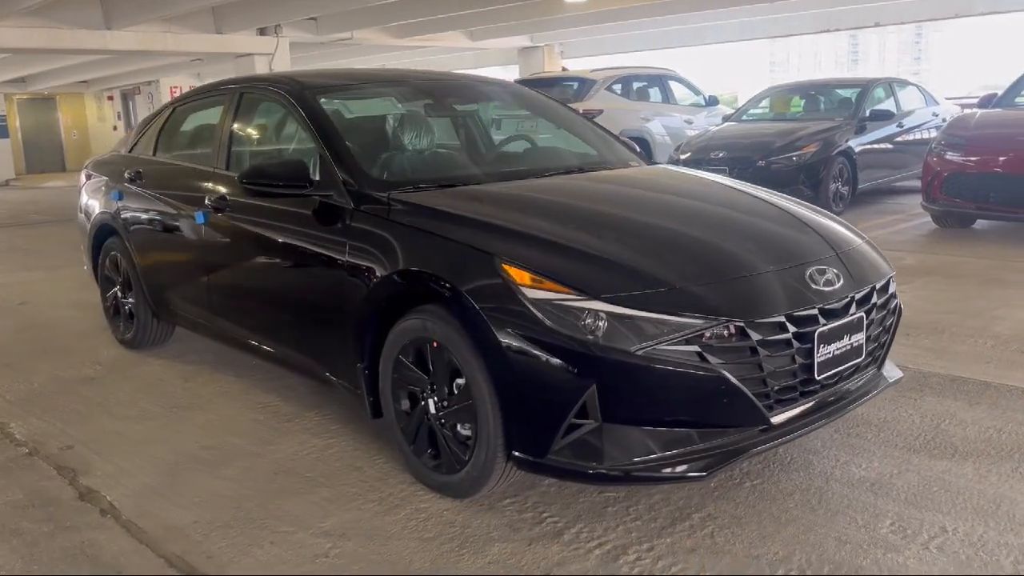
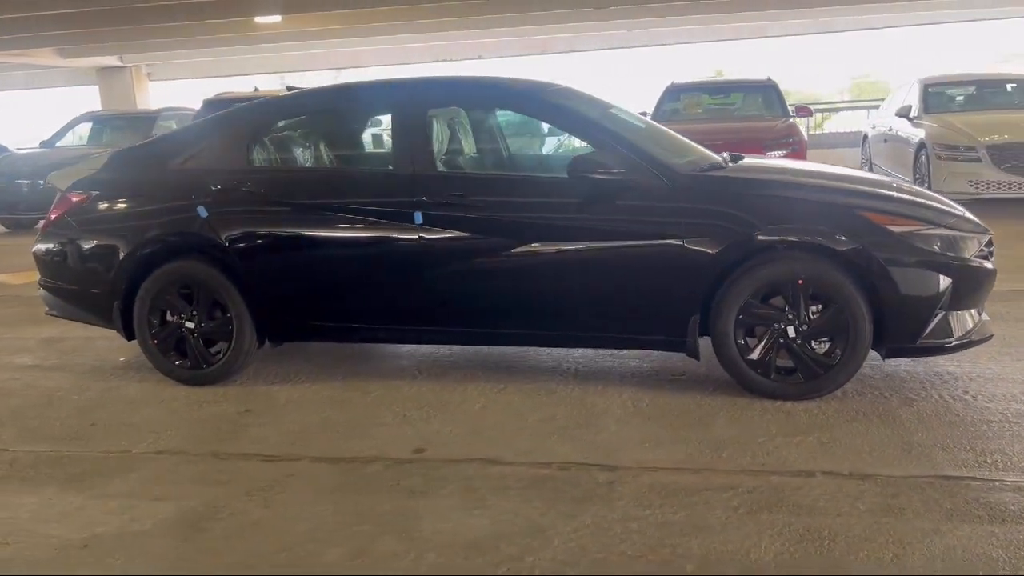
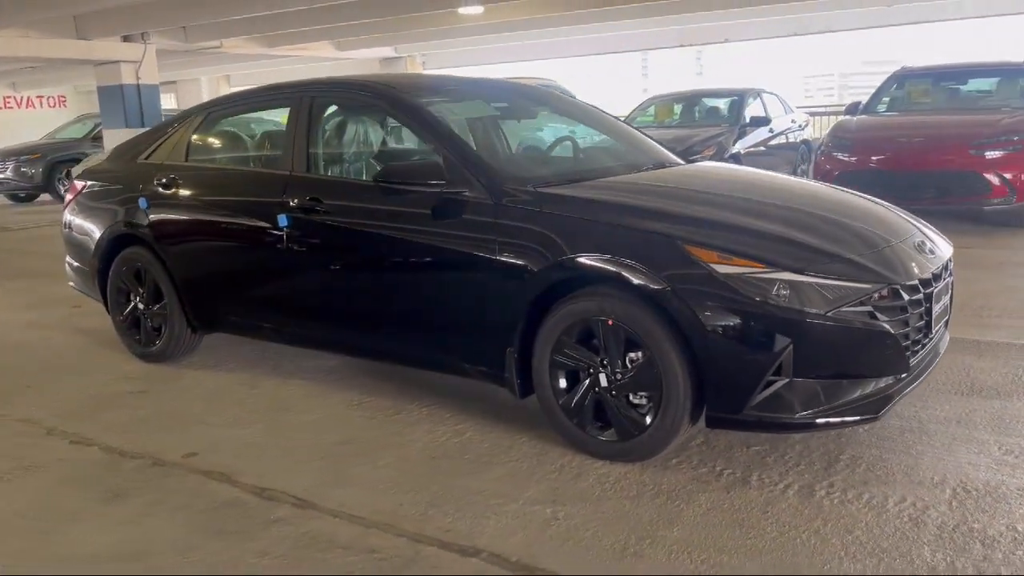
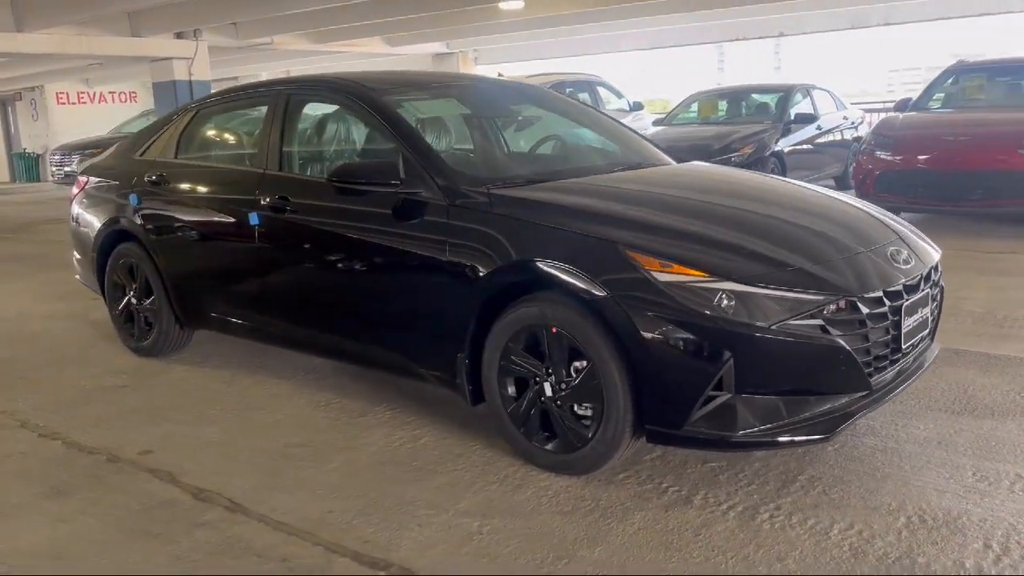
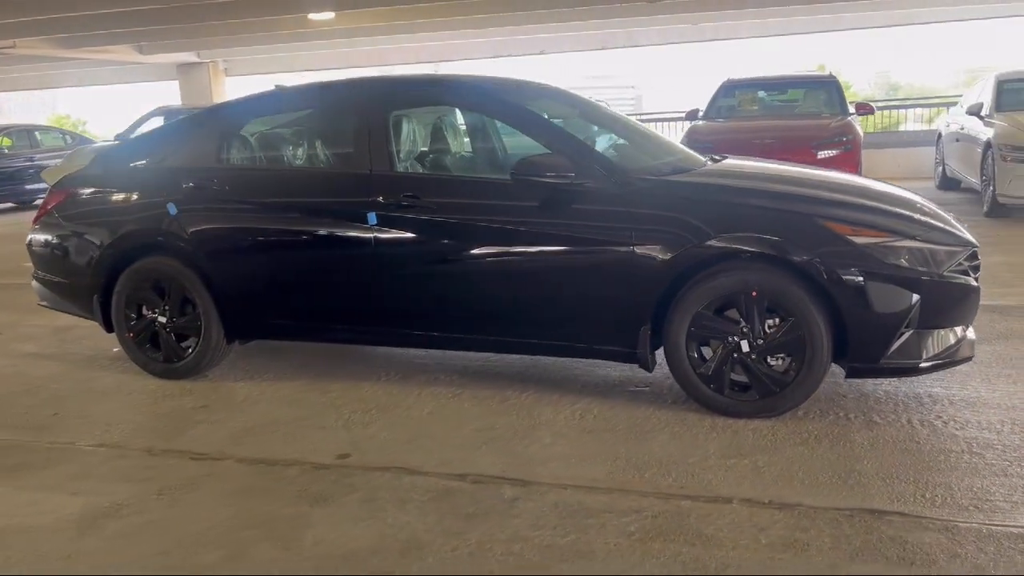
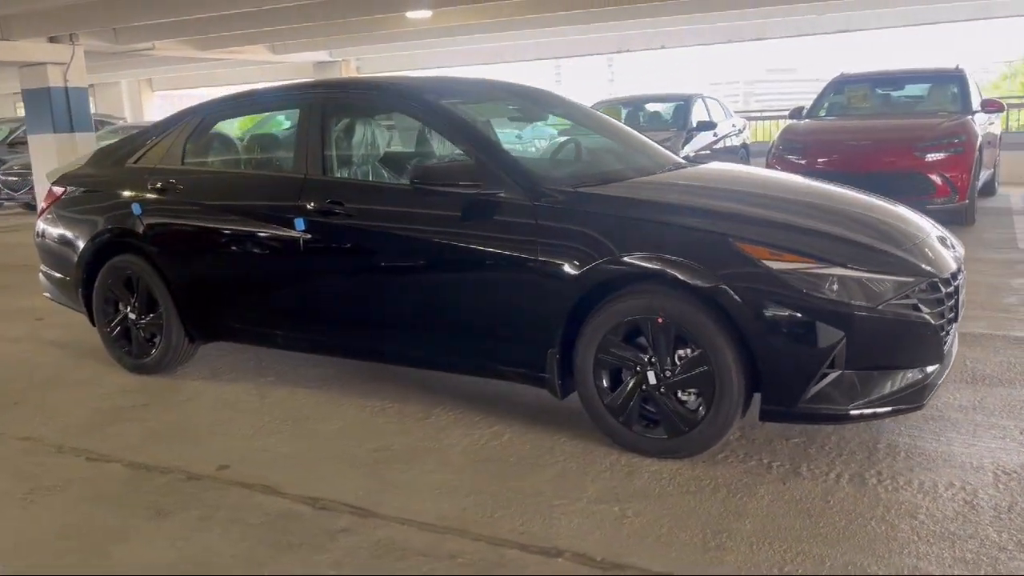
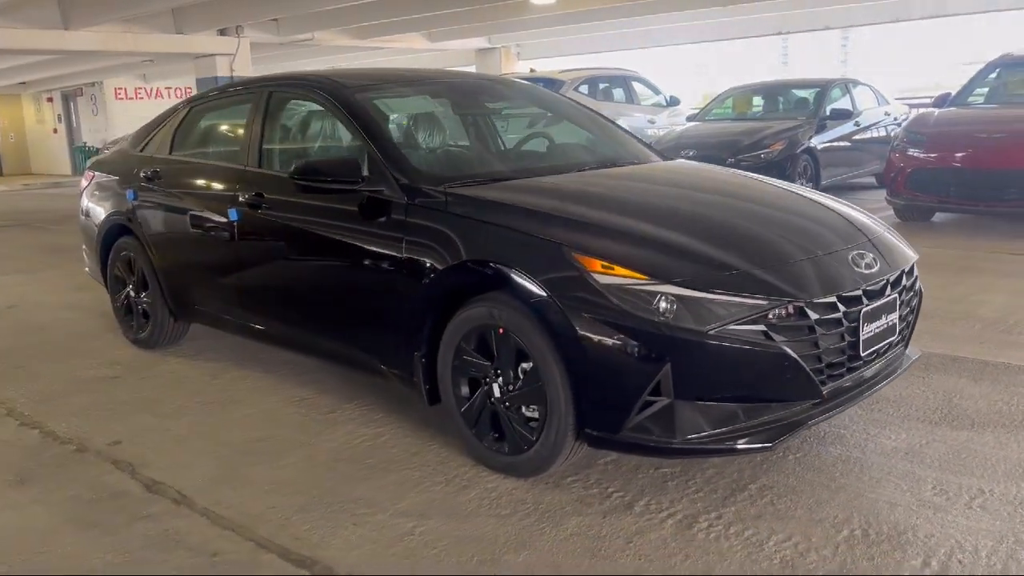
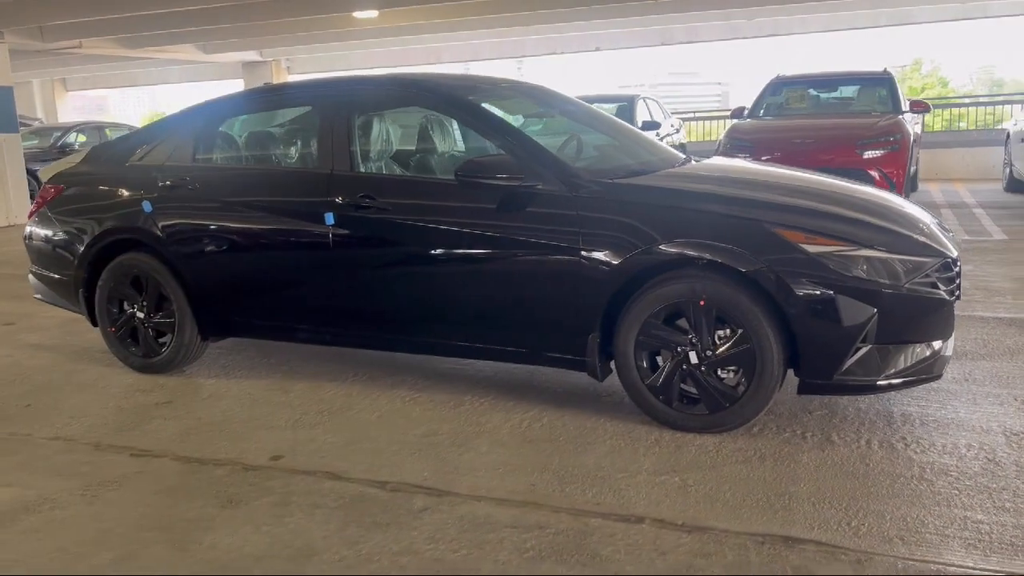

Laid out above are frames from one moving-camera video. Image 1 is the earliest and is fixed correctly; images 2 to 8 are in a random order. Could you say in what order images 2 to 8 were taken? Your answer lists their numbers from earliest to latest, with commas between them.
7, 4, 3, 6, 8, 5, 2
